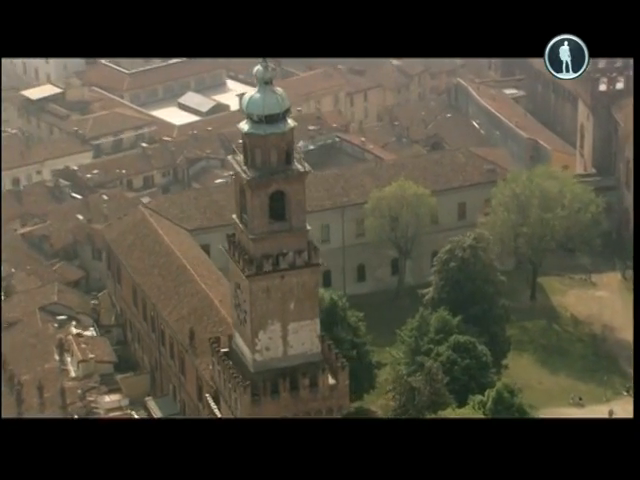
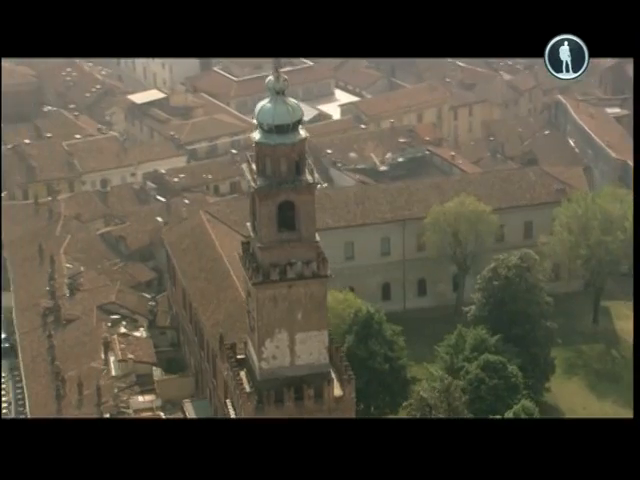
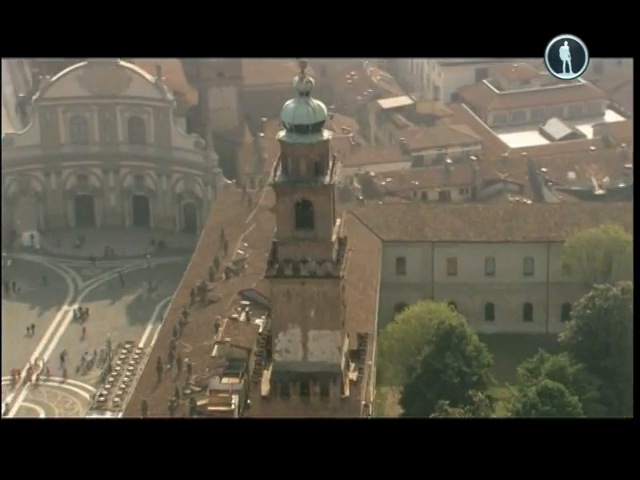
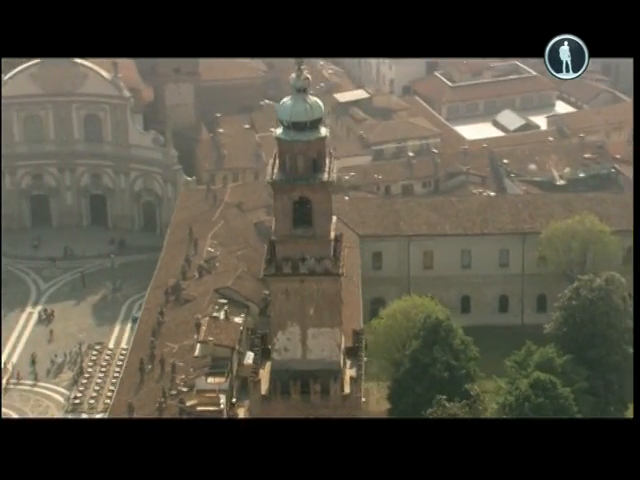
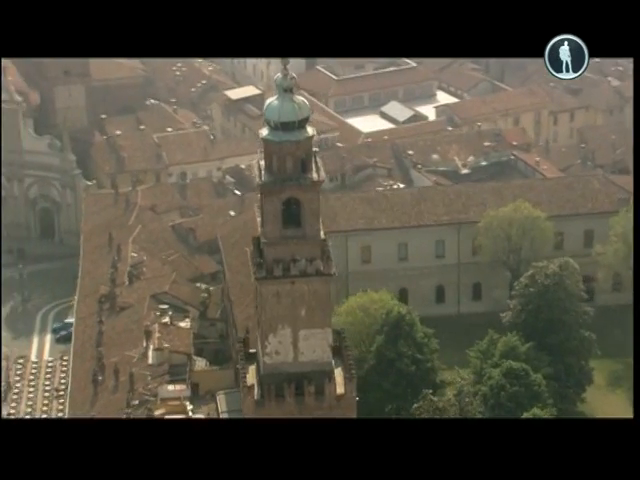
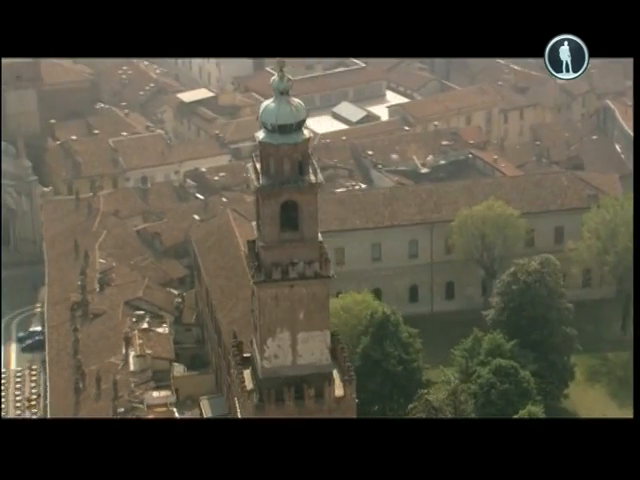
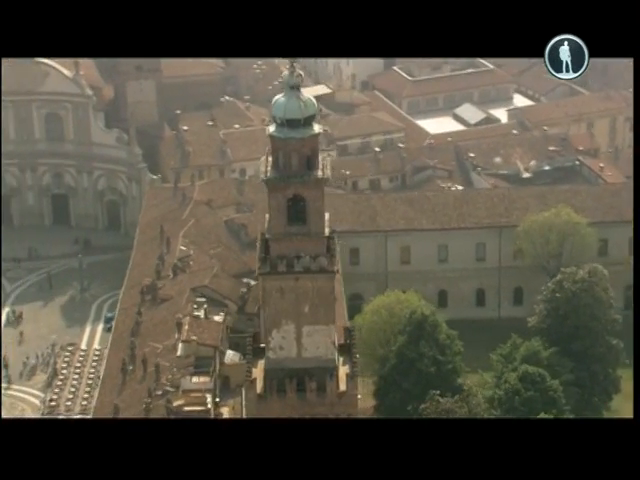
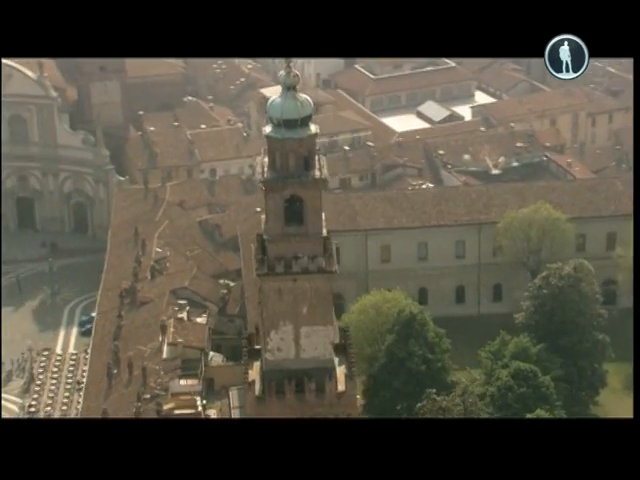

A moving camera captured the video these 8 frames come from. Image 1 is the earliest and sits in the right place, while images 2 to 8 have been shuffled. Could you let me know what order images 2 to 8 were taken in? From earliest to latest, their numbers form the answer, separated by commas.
2, 6, 5, 8, 7, 4, 3
